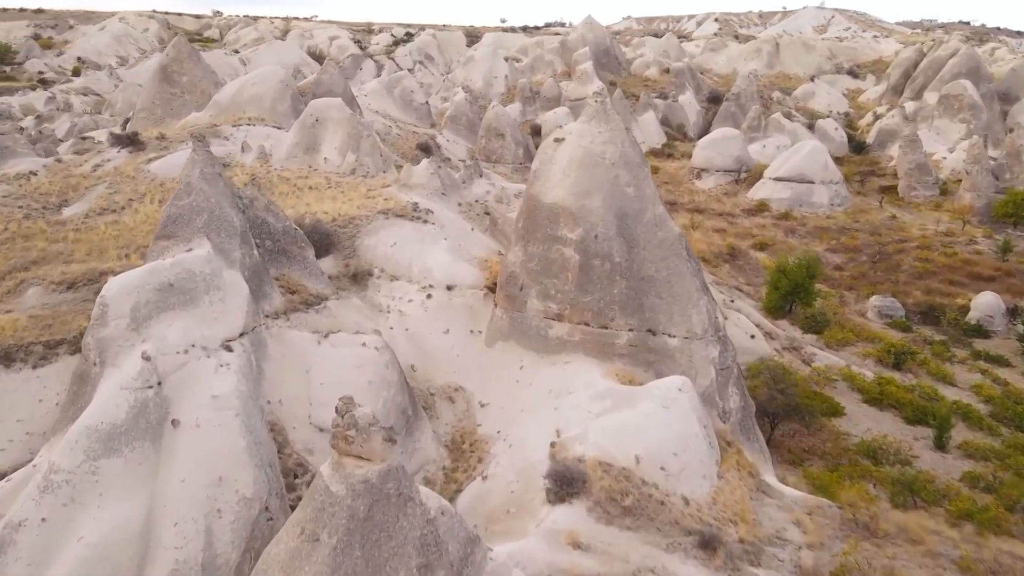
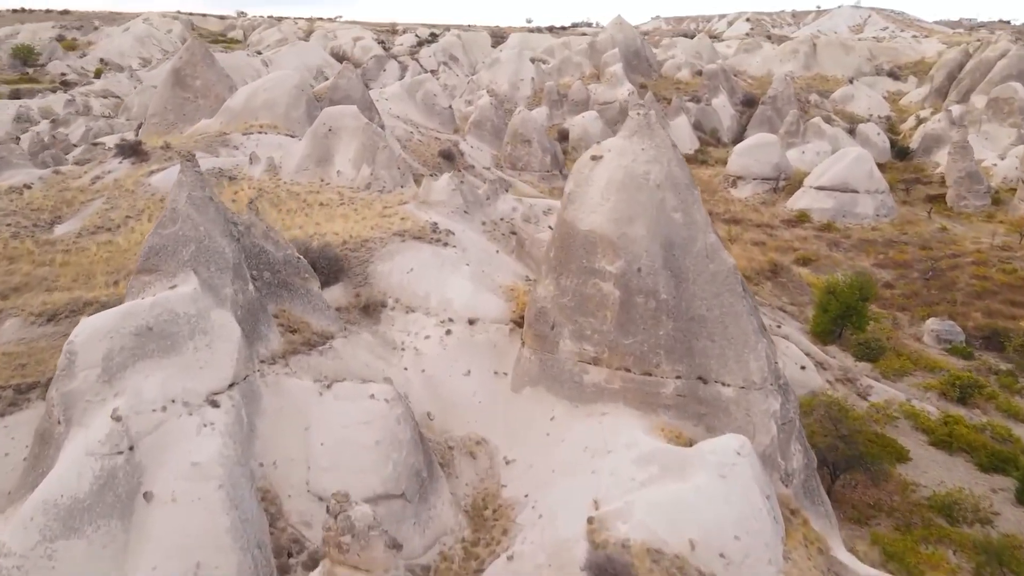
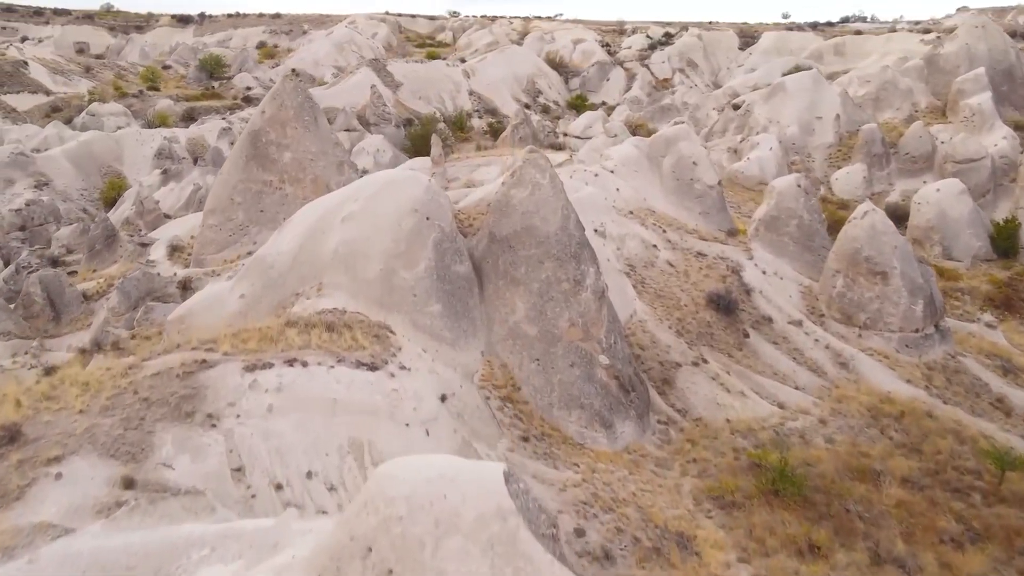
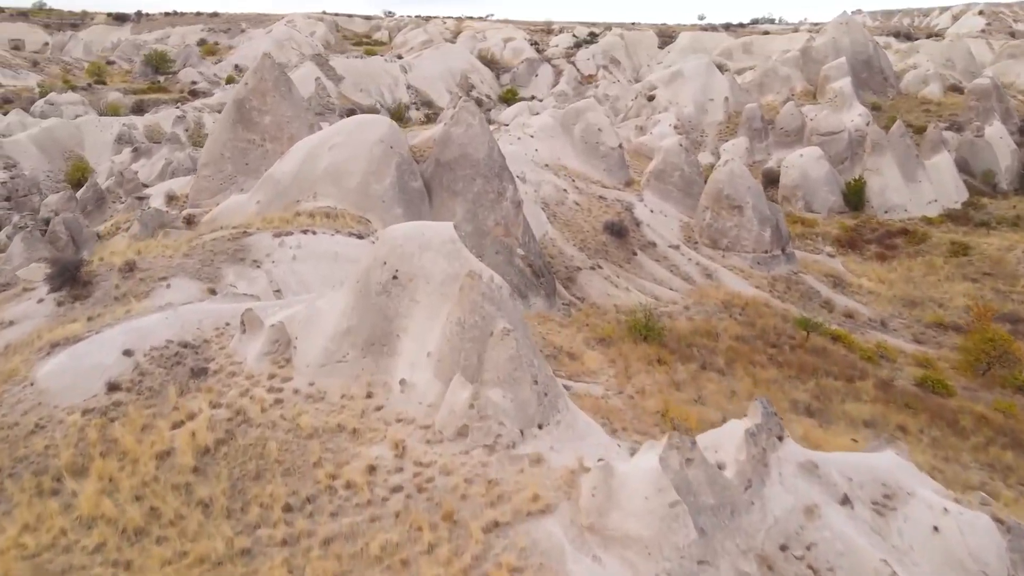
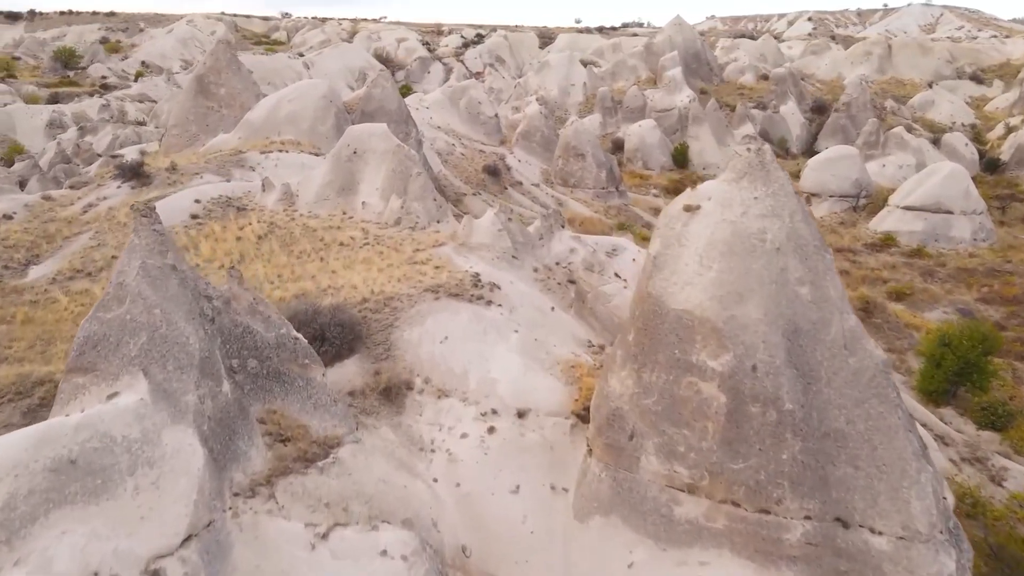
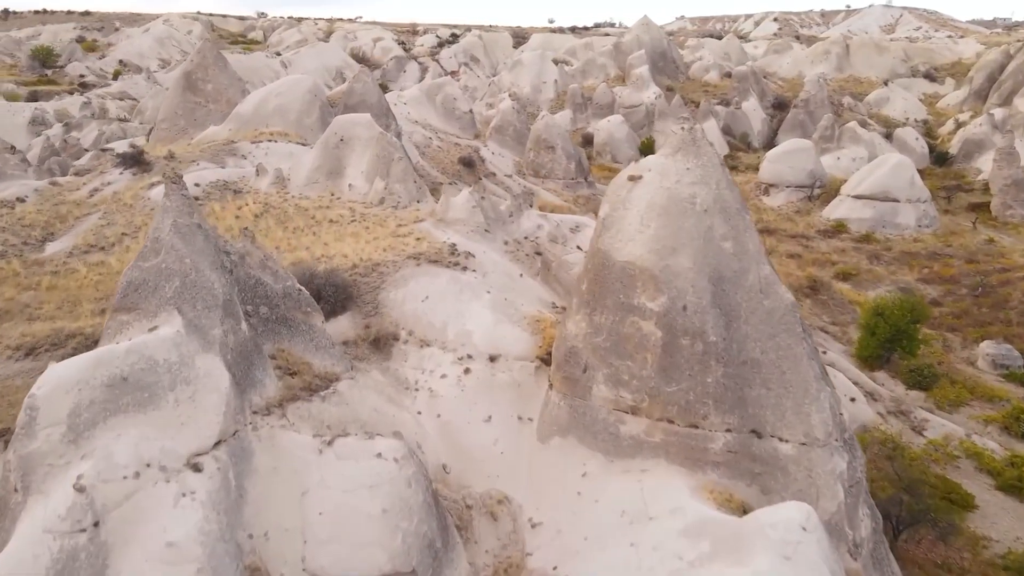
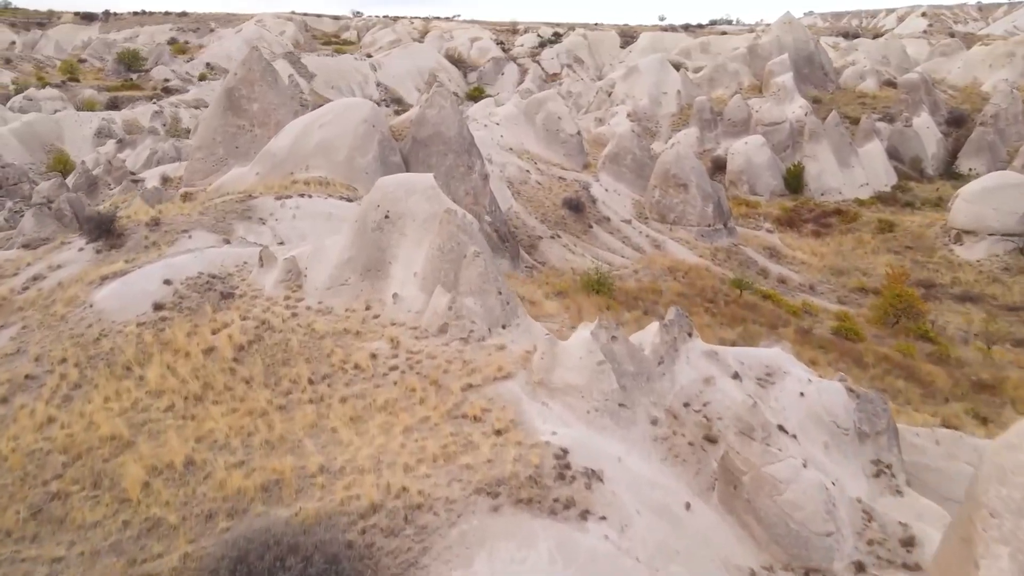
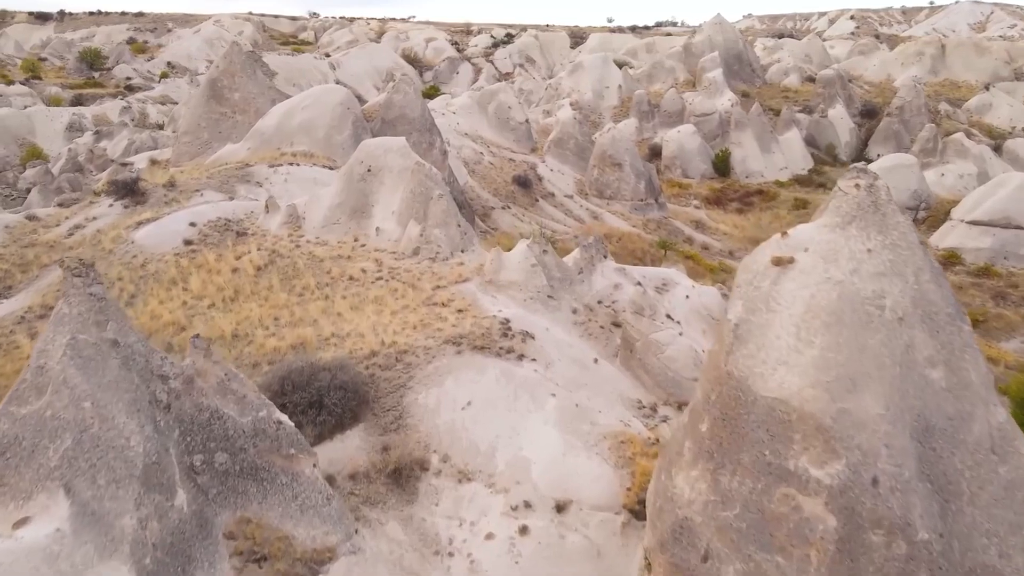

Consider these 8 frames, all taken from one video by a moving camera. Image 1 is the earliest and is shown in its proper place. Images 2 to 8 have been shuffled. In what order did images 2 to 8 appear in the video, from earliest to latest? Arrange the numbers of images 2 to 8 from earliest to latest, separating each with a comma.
2, 6, 5, 8, 7, 4, 3
